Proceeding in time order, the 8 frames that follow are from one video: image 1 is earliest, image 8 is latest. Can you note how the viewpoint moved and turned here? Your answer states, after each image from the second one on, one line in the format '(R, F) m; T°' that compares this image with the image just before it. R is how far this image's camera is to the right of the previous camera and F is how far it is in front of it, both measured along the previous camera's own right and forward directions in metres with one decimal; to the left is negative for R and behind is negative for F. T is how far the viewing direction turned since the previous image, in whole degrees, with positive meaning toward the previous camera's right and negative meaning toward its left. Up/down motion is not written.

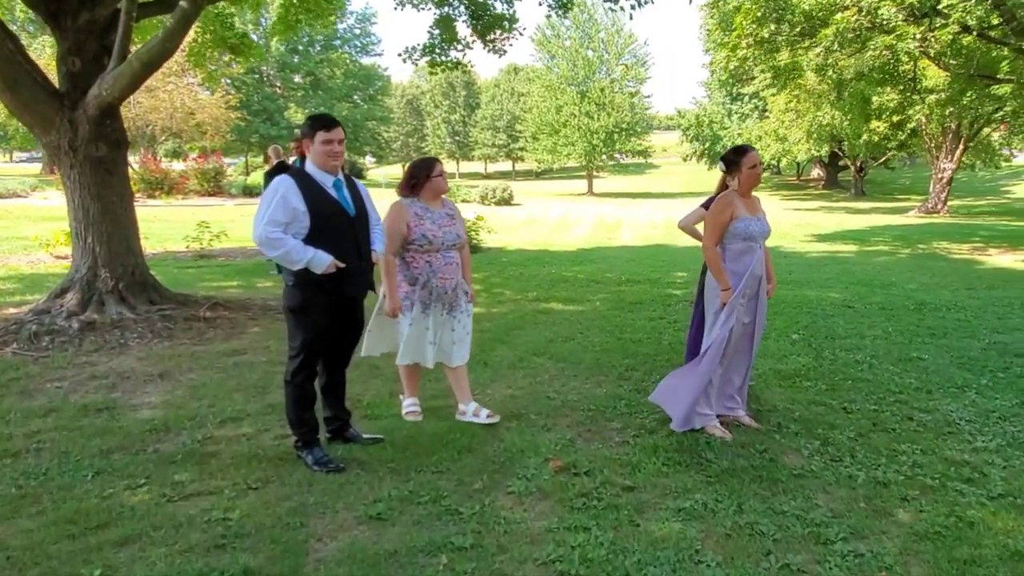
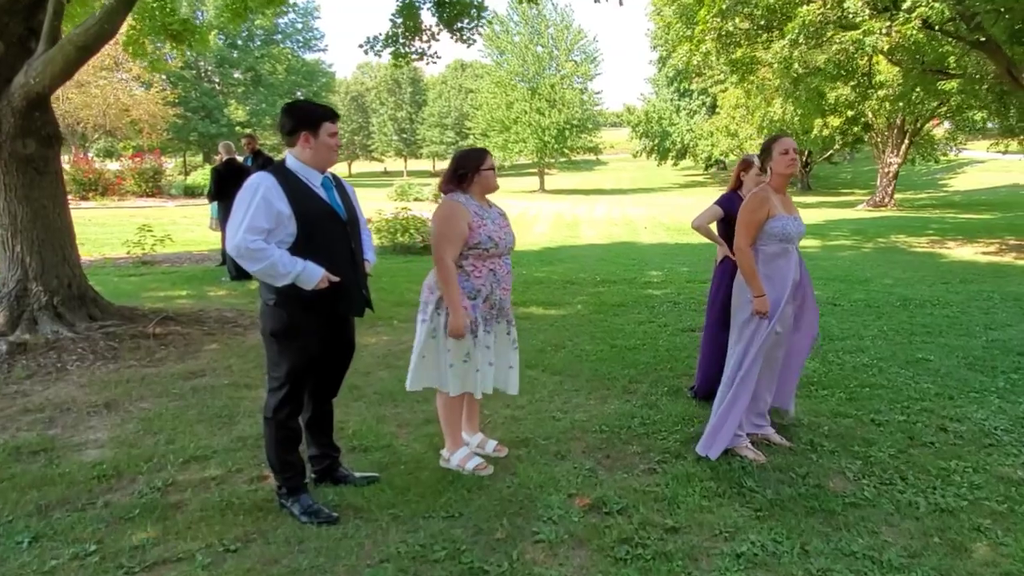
(-0.3, +0.5) m; +4°
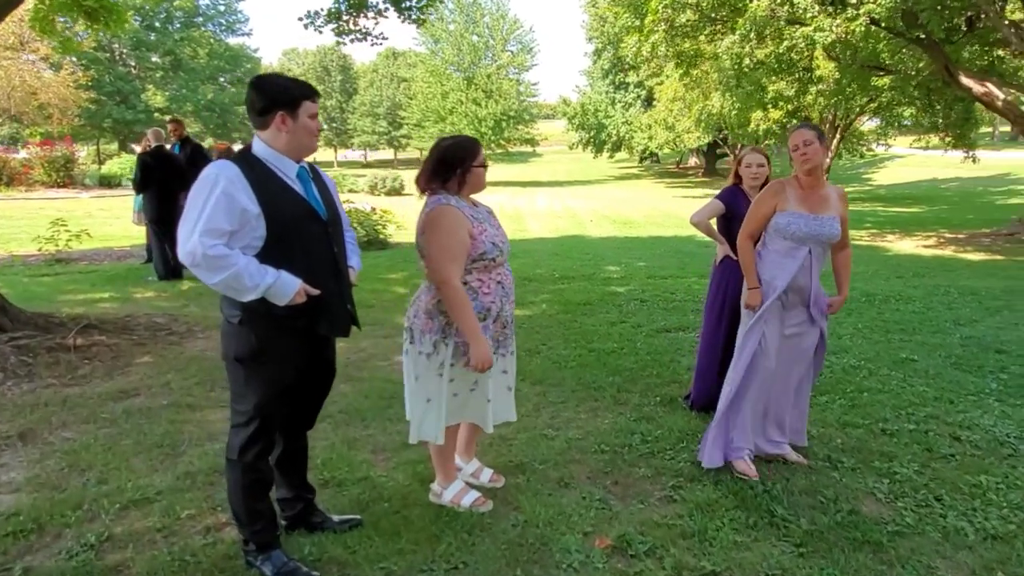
(-0.3, +0.5) m; +5°
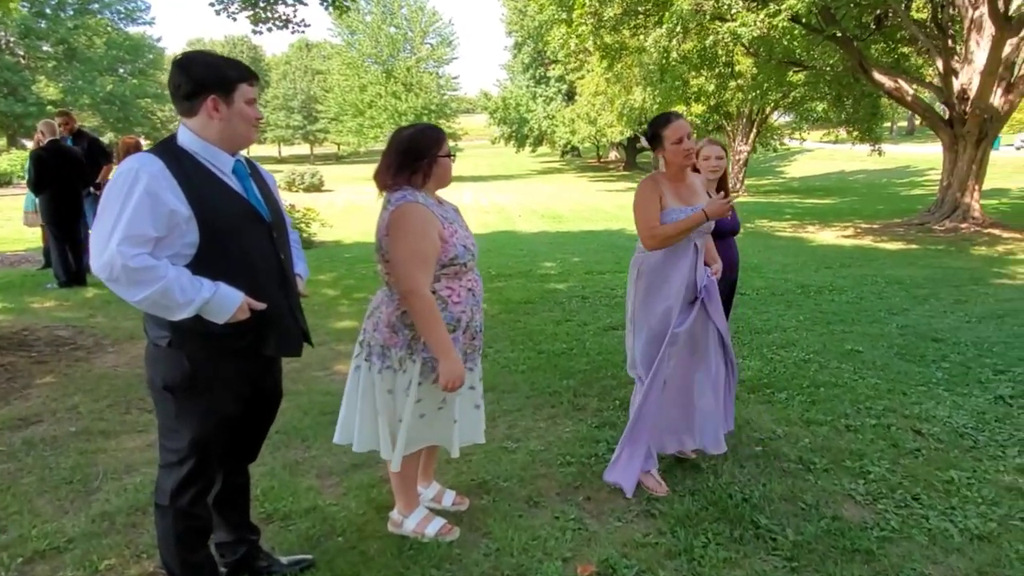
(-0.2, +0.3) m; +6°
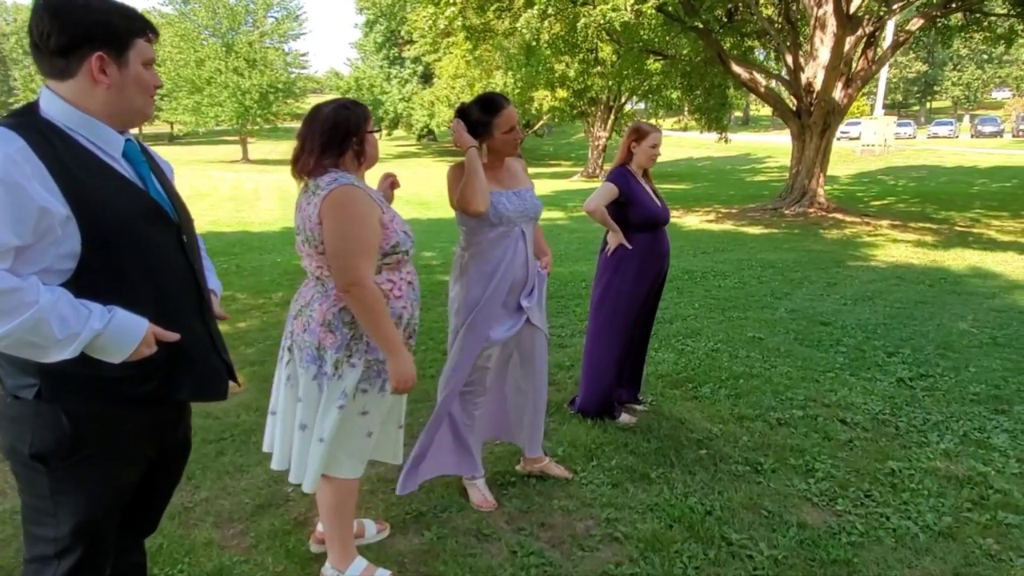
(-0.3, +0.5) m; +11°
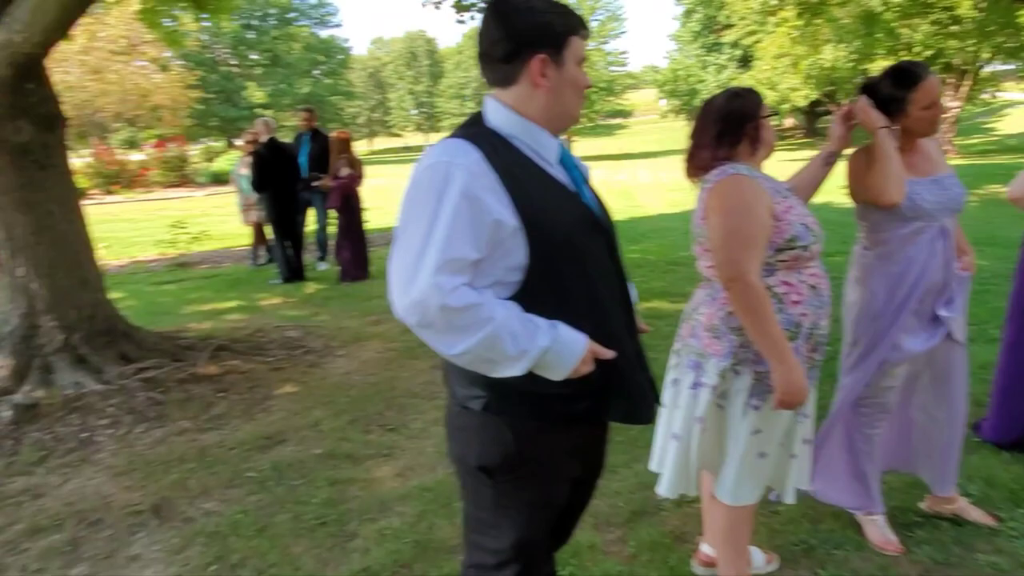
(-0.4, +0.1) m; -23°
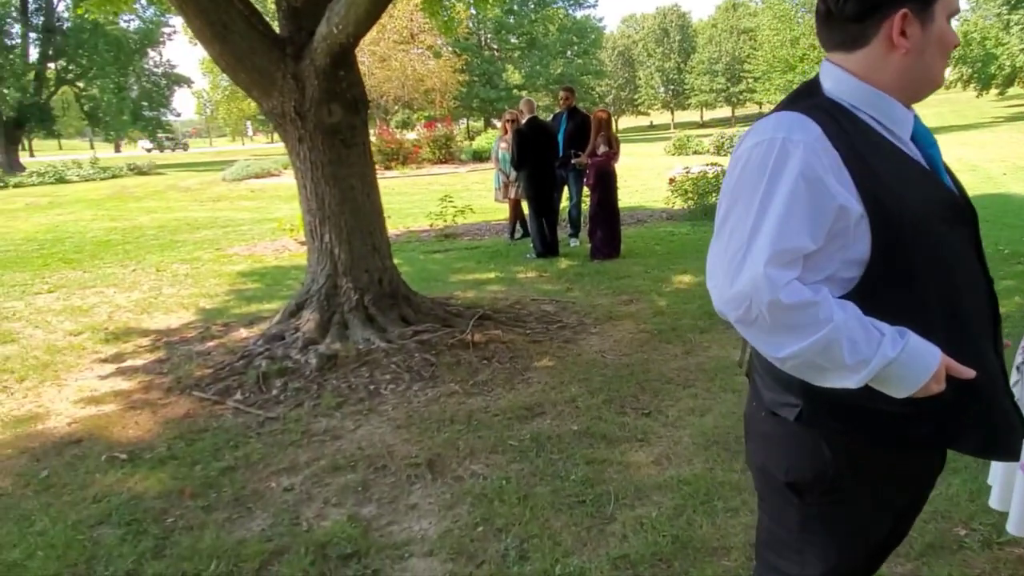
(-0.2, +0.1) m; -19°
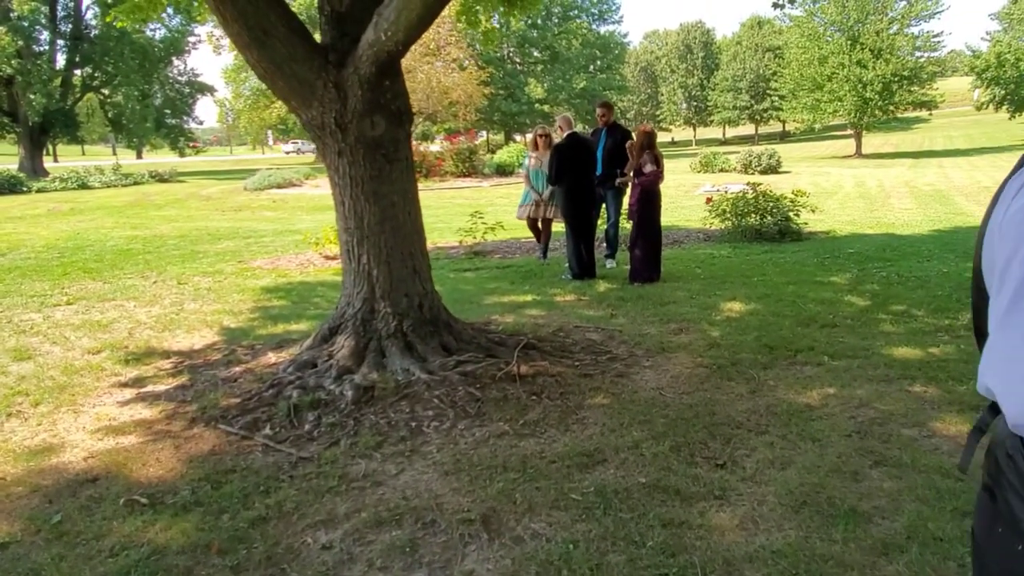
(-0.3, +0.4) m; -1°
